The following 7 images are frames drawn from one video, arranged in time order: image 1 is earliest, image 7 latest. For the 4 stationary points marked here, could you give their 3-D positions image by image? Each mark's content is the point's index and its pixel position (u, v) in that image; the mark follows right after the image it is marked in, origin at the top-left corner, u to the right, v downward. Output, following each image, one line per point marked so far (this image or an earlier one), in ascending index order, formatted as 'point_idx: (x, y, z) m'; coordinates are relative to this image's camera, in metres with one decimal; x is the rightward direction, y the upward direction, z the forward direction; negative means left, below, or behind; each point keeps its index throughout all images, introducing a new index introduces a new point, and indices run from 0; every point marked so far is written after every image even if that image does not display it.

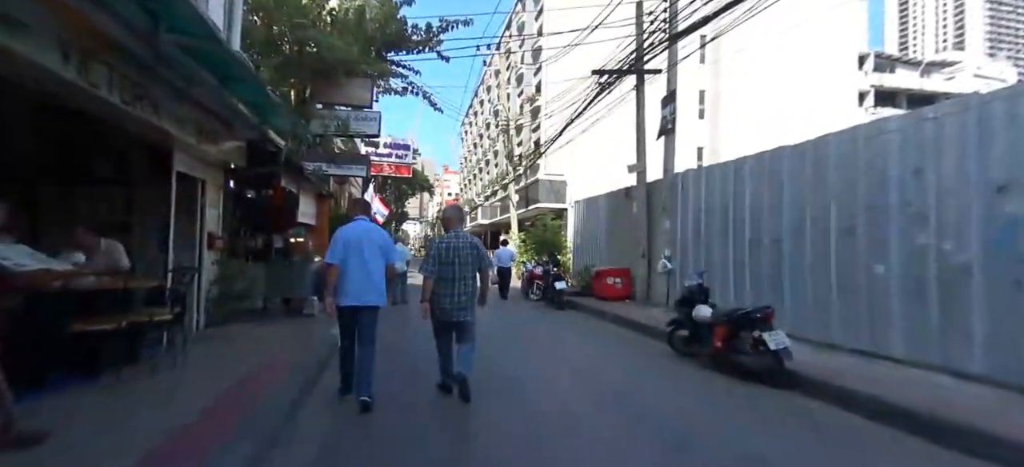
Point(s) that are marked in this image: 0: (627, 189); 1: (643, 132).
0: (+3.5, +1.4, +14.6) m
1: (+3.7, +2.9, +13.4) m
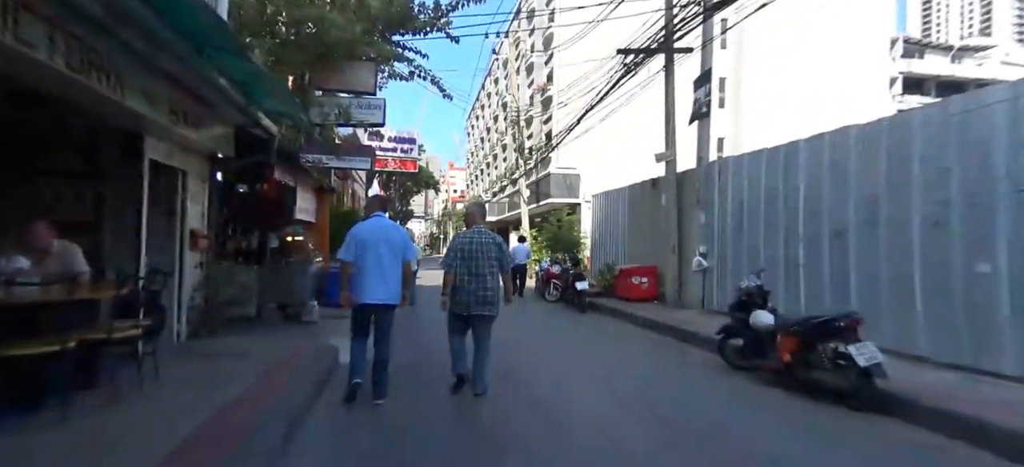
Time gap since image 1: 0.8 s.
0: (+4.0, +1.5, +13.4) m
1: (+4.1, +3.0, +12.2) m
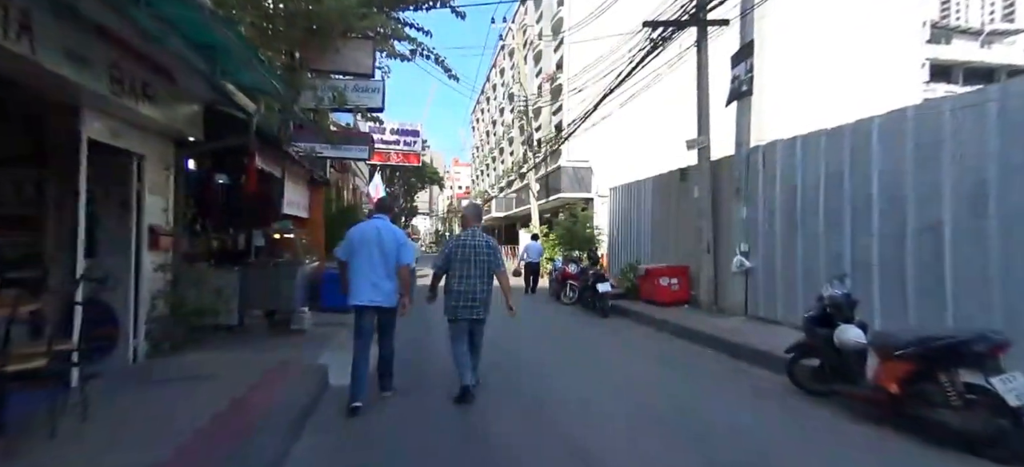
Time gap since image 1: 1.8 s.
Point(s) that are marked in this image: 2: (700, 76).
0: (+4.3, +1.6, +12.1) m
1: (+4.4, +3.1, +10.9) m
2: (+4.3, +3.6, +11.0) m
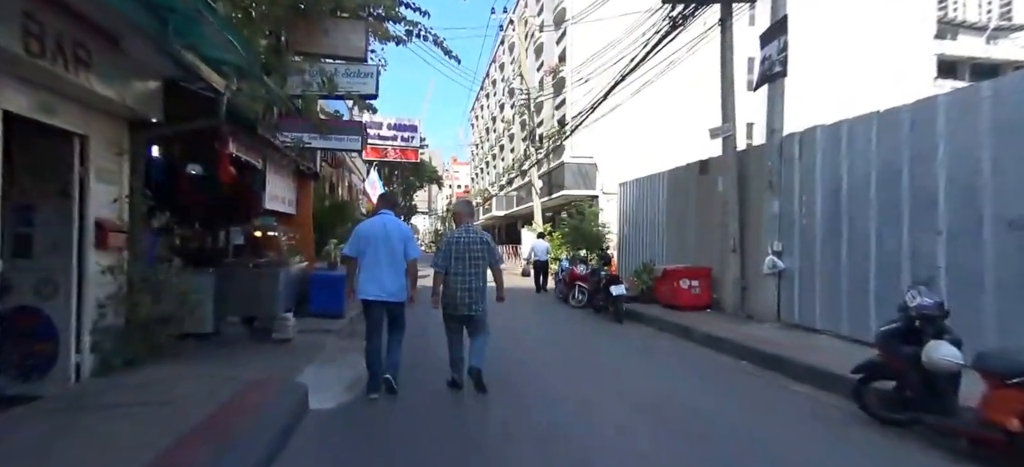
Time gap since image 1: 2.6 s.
0: (+4.4, +1.7, +11.1) m
1: (+4.5, +3.2, +9.9) m
2: (+4.4, +3.7, +10.0) m
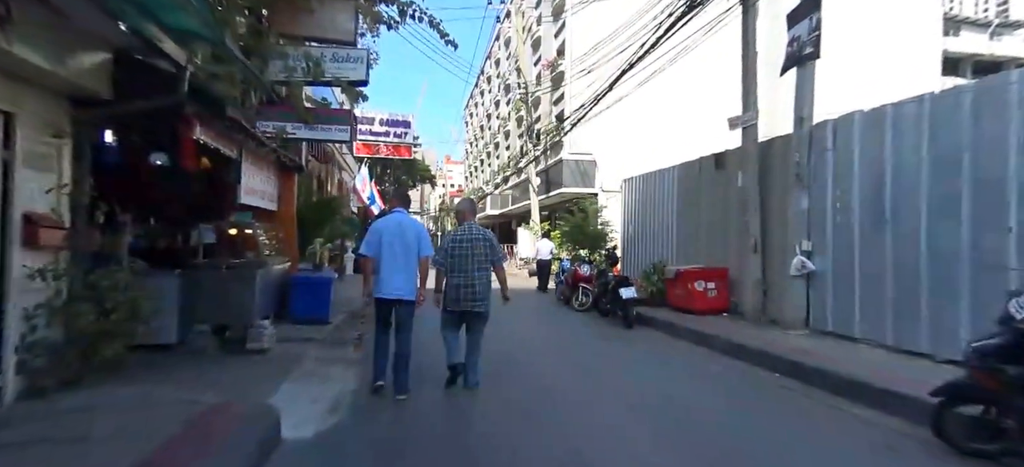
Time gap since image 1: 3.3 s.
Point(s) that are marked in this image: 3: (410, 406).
0: (+4.5, +1.7, +10.3) m
1: (+4.6, +3.2, +9.1) m
2: (+4.5, +3.7, +9.2) m
3: (-1.1, -2.0, +5.3) m
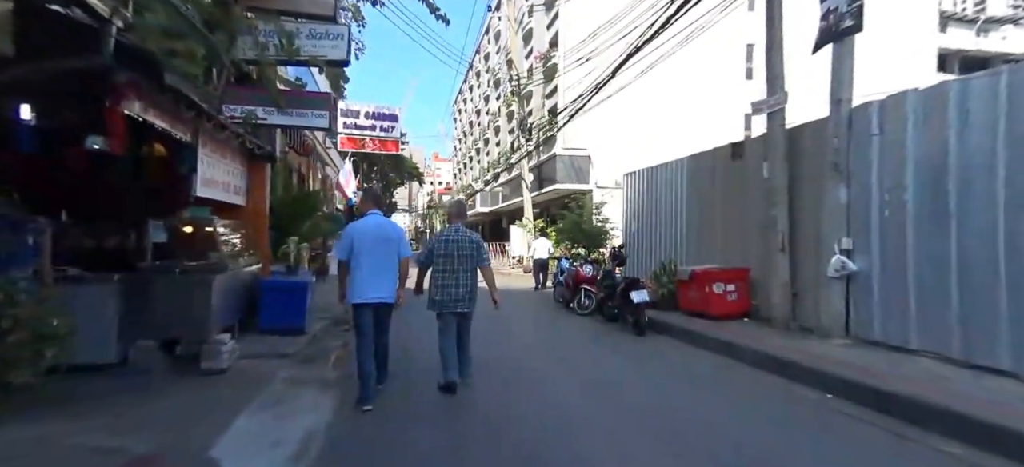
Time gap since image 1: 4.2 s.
0: (+4.4, +1.7, +9.4) m
1: (+4.6, +3.3, +8.2) m
2: (+4.5, +3.8, +8.3) m
3: (-1.0, -1.9, +4.3) m
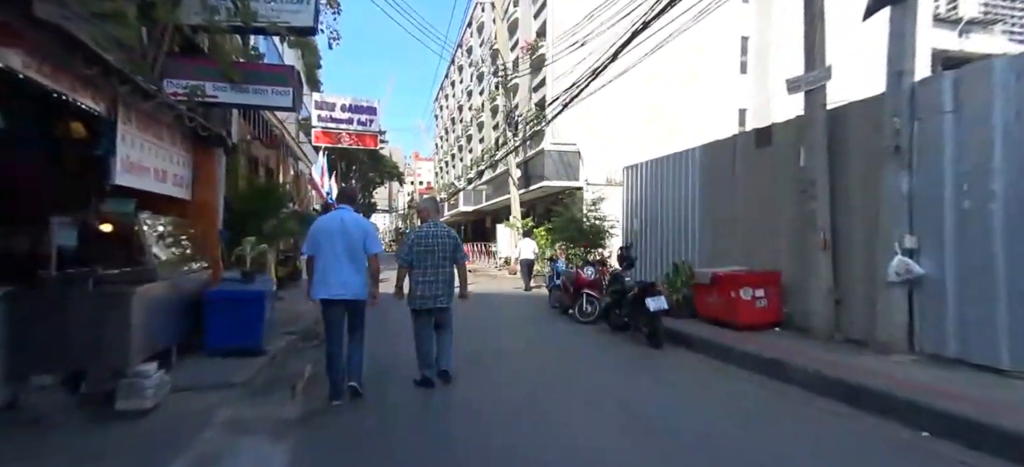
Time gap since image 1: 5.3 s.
0: (+4.4, +1.8, +8.3) m
1: (+4.6, +3.3, +7.1) m
2: (+4.5, +3.8, +7.2) m
3: (-0.8, -1.9, +3.0) m
